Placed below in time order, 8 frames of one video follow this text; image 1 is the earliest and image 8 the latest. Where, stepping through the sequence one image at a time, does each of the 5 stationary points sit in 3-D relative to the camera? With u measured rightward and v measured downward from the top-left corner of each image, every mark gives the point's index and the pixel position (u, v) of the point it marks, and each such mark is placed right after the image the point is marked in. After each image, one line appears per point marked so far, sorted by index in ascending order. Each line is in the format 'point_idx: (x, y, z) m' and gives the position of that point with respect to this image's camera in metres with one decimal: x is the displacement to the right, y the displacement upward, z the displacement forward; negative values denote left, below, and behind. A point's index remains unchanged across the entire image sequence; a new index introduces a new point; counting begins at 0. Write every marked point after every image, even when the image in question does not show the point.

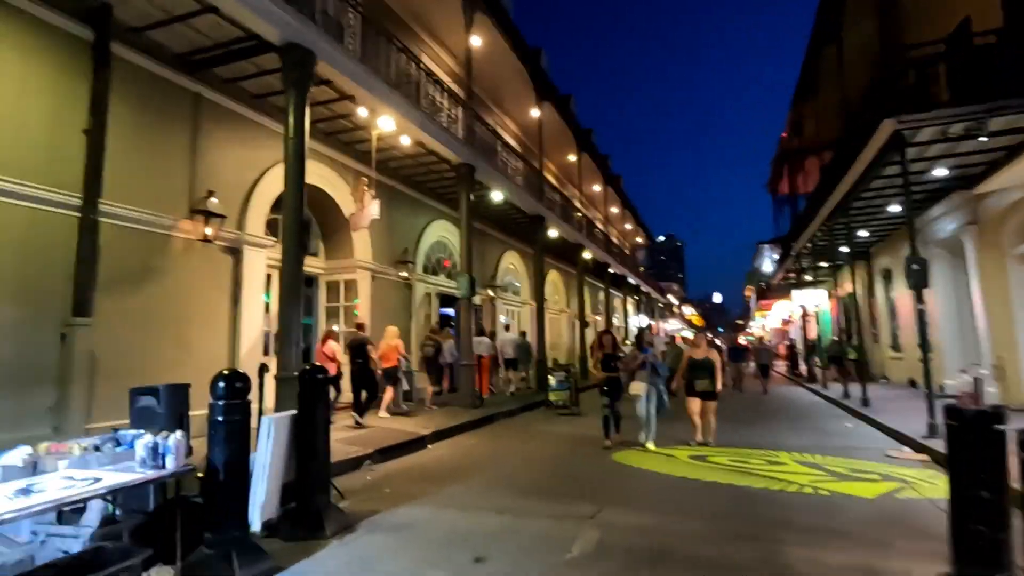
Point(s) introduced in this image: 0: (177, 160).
0: (-5.5, +2.1, +8.8) m
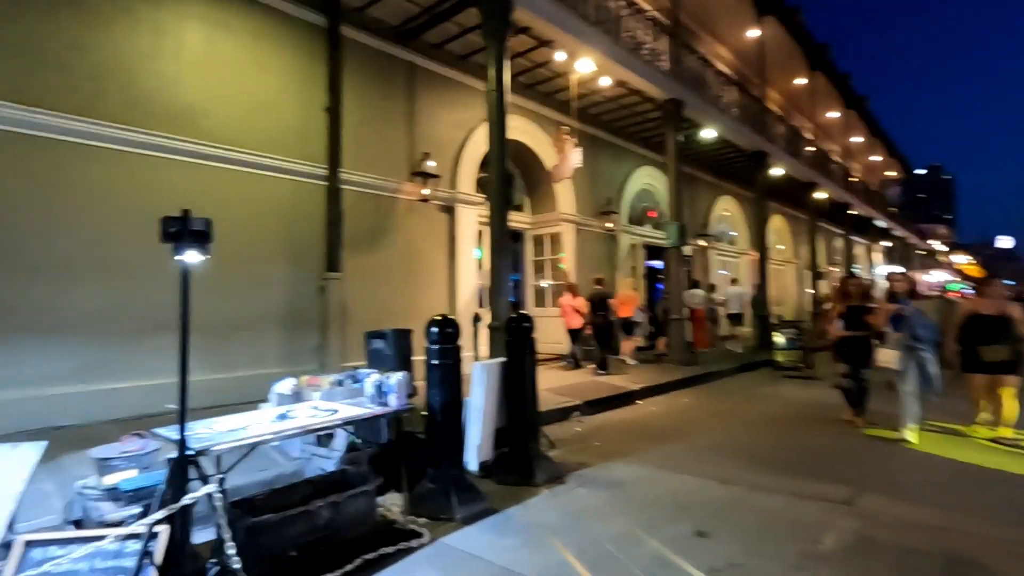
0: (-2.0, +2.9, +9.5) m
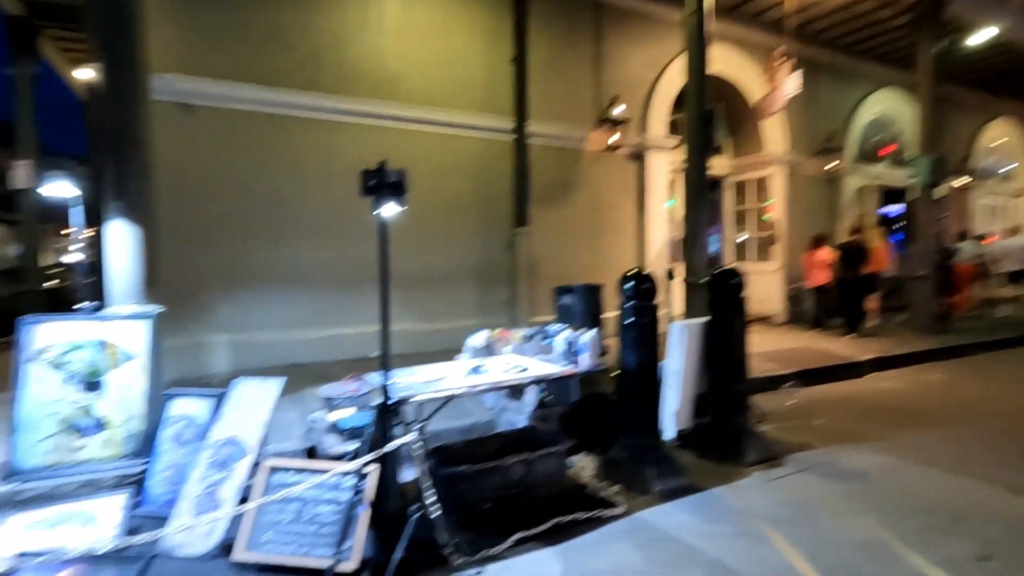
0: (+1.2, +3.6, +9.0) m
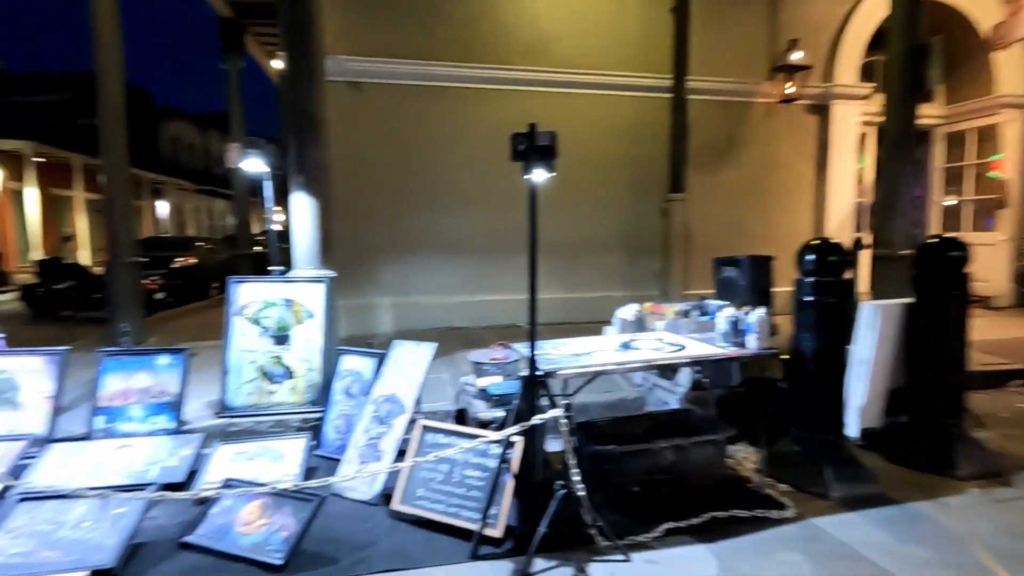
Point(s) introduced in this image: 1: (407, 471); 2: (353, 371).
0: (+3.6, +4.1, +7.9) m
1: (-0.6, -1.1, +3.1) m
2: (-1.2, -0.6, +4.1) m
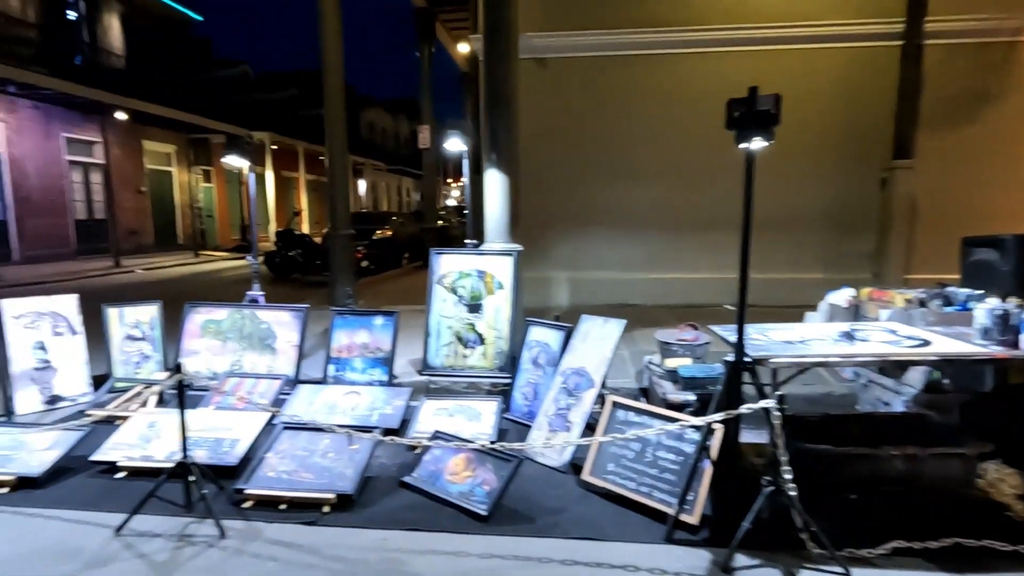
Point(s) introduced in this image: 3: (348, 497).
0: (+6.1, +4.2, +6.2) m
1: (+0.5, -0.9, +3.2) m
2: (+0.2, -0.4, +4.3) m
3: (-0.9, -1.2, +3.0) m
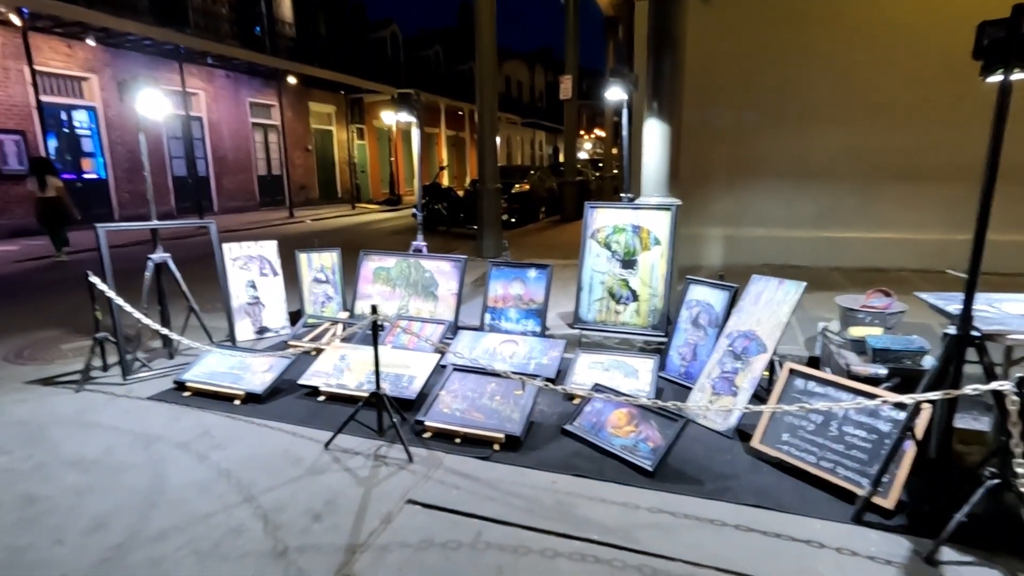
0: (+7.8, +4.4, +4.2) m
1: (+1.5, -0.7, +3.0) m
2: (+1.5, -0.1, +4.1) m
3: (0.0, -0.9, +3.2) m
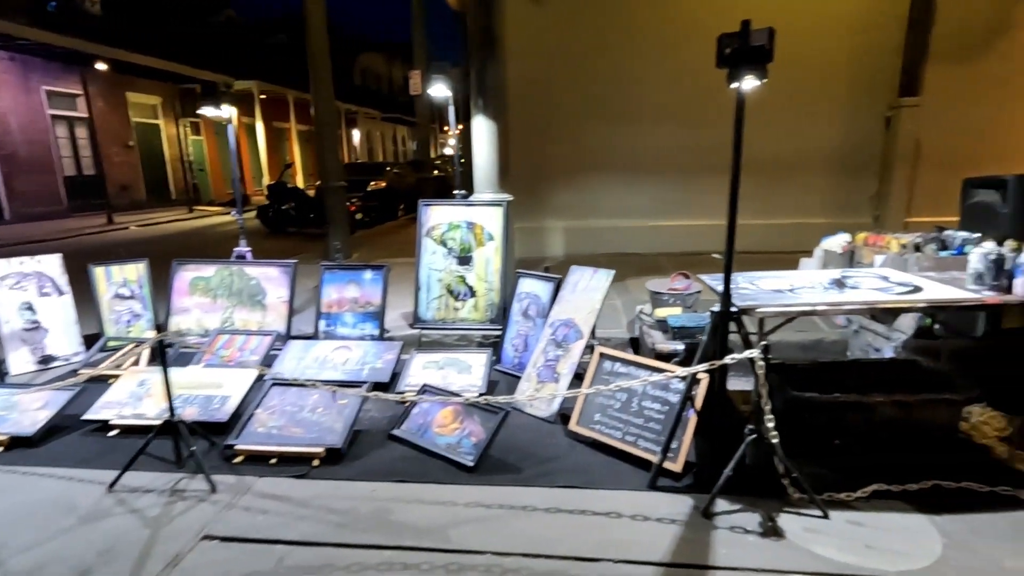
0: (+6.0, +4.9, +5.7) m
1: (+0.4, -0.6, +3.2) m
2: (+0.1, 0.0, +4.2) m
3: (-1.0, -0.9, +3.1) m
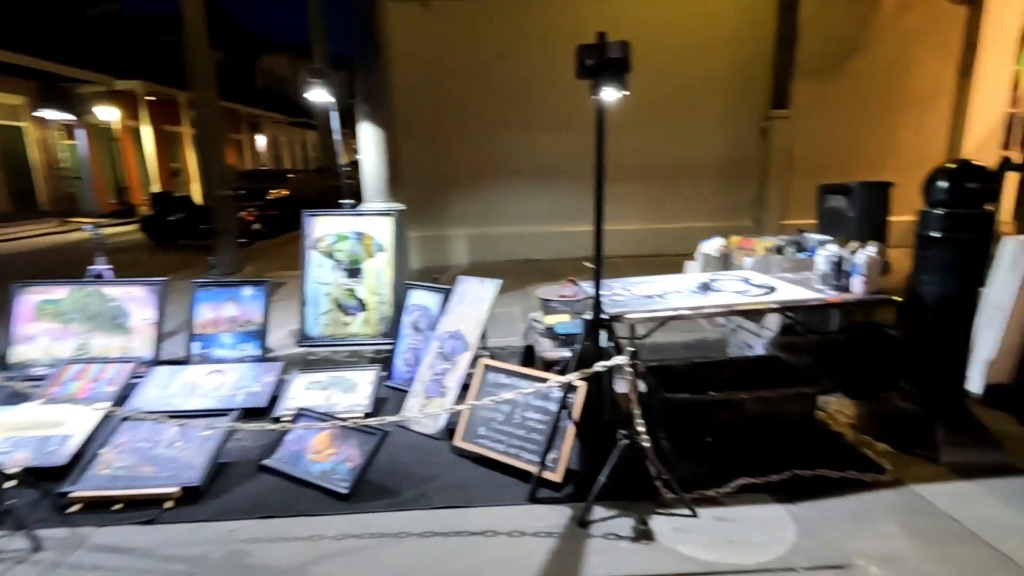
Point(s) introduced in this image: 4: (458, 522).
0: (+4.7, +5.0, +6.5) m
1: (-0.3, -0.7, +3.1) m
2: (-0.7, -0.1, +4.1) m
3: (-1.6, -1.0, +2.8) m
4: (-0.3, -1.1, +2.5) m
